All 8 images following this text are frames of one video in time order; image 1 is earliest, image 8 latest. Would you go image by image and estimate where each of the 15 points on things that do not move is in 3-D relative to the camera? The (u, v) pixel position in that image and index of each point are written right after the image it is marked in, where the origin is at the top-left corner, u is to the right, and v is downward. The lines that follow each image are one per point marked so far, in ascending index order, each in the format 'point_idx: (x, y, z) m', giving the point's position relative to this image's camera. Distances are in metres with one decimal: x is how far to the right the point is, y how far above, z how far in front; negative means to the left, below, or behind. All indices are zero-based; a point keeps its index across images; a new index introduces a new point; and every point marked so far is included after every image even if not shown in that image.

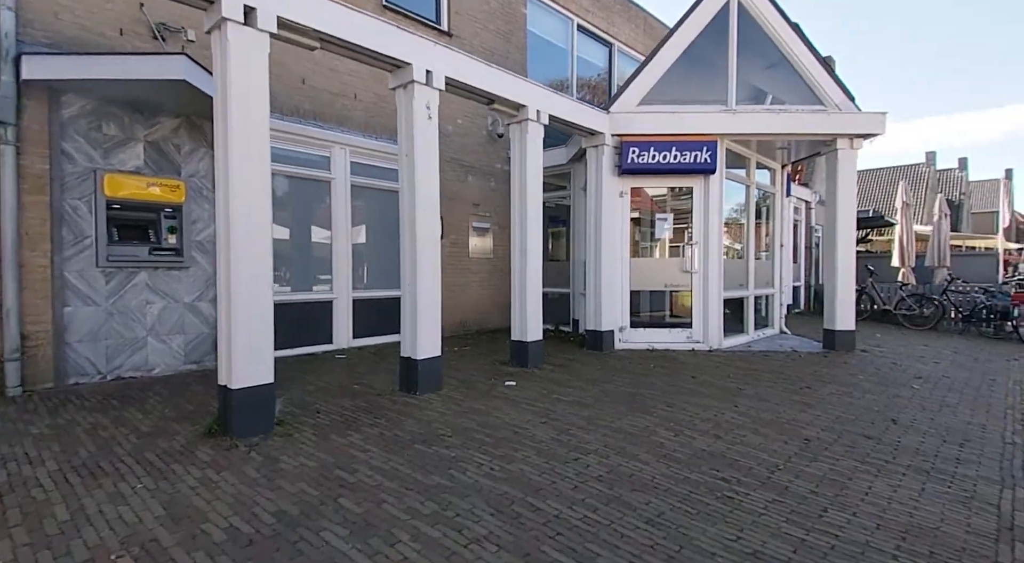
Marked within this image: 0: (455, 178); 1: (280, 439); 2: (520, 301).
0: (-1.0, +1.8, +9.9) m
1: (-1.8, -1.2, +4.6) m
2: (+0.1, -0.2, +7.3) m
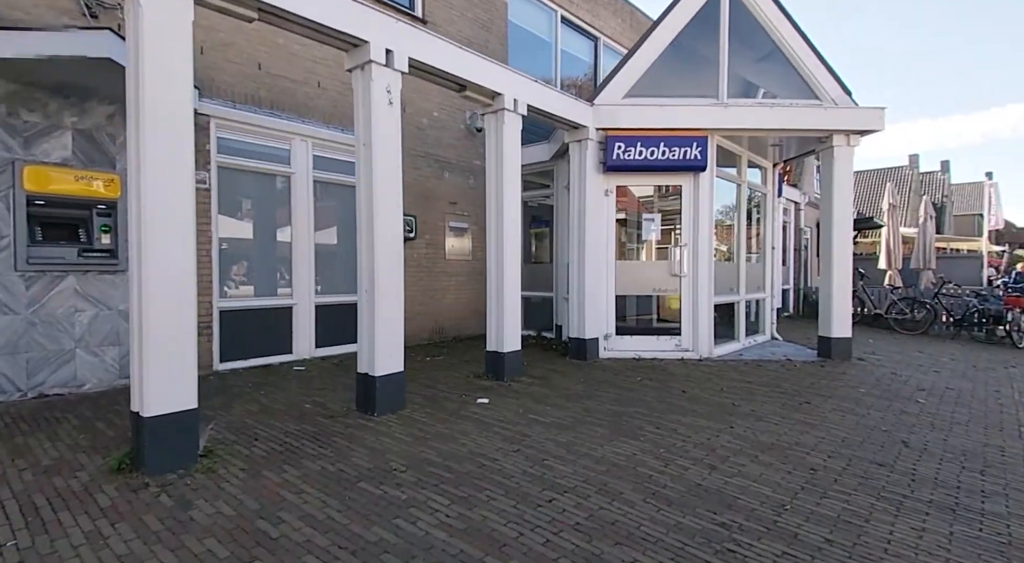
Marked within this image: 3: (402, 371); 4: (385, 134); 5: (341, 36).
0: (-1.4, +1.7, +9.3) m
1: (-2.1, -1.3, +3.9) m
2: (-0.2, -0.3, +6.6) m
3: (-1.0, -0.8, +5.4) m
4: (-1.2, +1.3, +5.2) m
5: (-1.5, +2.1, +5.0) m
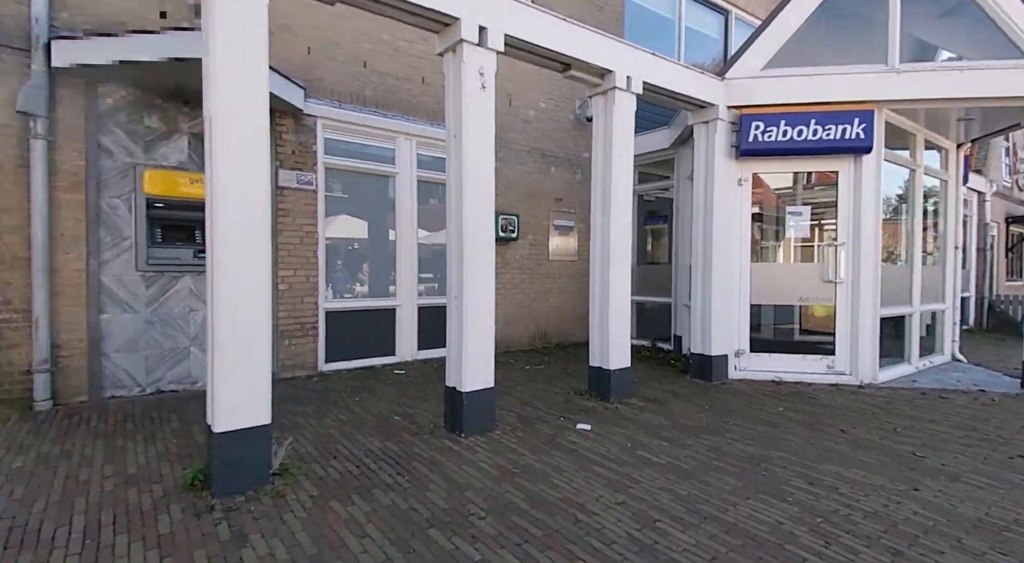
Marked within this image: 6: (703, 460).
0: (+0.3, +1.7, +8.6) m
1: (-1.5, -1.3, +3.5) m
2: (+0.9, -0.4, +5.8) m
3: (-0.2, -0.9, +4.8) m
4: (-0.3, +1.3, +4.6) m
5: (-0.6, +2.0, +4.5) m
6: (+1.4, -1.3, +4.3) m
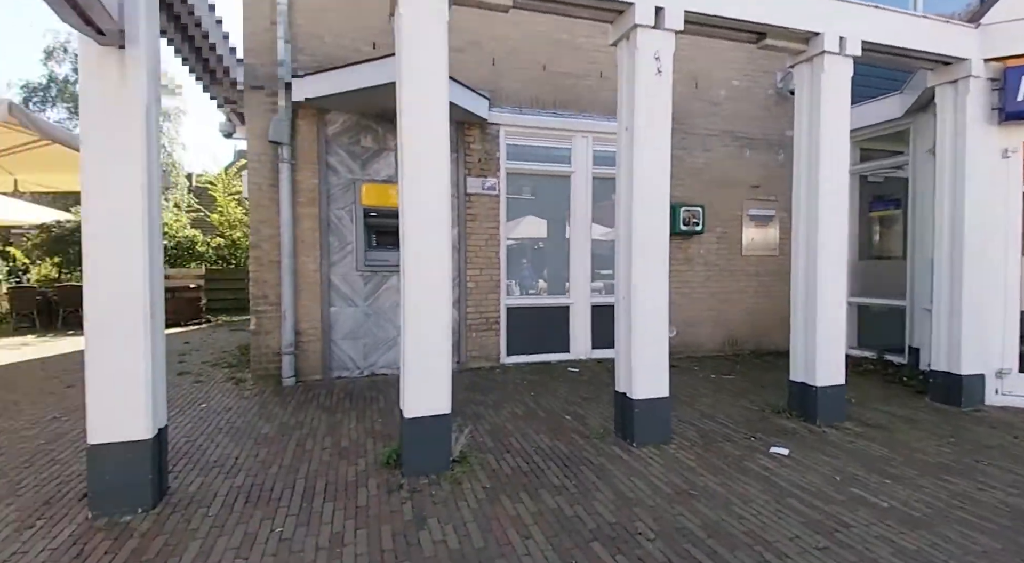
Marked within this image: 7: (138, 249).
0: (+3.0, +1.7, +7.9) m
1: (-0.4, -1.3, +3.8) m
2: (+2.6, -0.3, +5.0) m
3: (+1.3, -0.9, +4.5) m
4: (+1.1, +1.3, +4.3) m
5: (+0.7, +2.1, +4.3) m
6: (+2.6, -1.3, +3.5) m
7: (-1.8, +0.1, +3.0) m
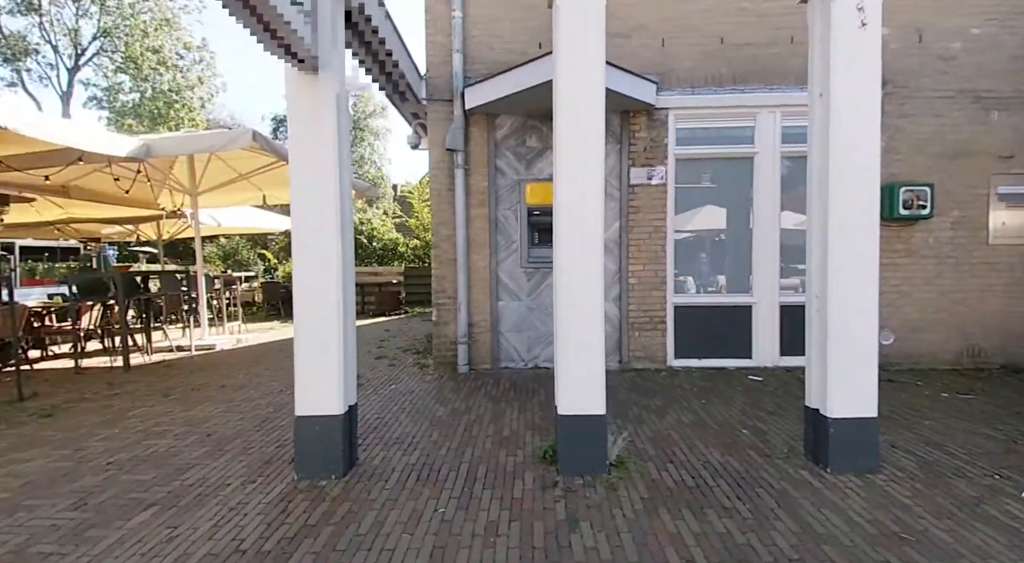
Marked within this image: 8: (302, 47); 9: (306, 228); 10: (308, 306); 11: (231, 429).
0: (+5.2, +1.7, +6.3) m
1: (+0.6, -1.3, +3.6) m
2: (+3.8, -0.3, +3.8) m
3: (+2.4, -0.9, +3.7) m
4: (+2.2, +1.3, +3.6) m
5: (+1.8, +2.1, +3.7) m
6: (+3.3, -1.3, +2.4) m
7: (-1.0, +0.1, +3.3) m
8: (-1.0, +1.2, +3.0) m
9: (-1.1, +0.2, +3.3) m
10: (-1.1, -0.2, +3.3) m
11: (-2.1, -1.1, +4.3) m
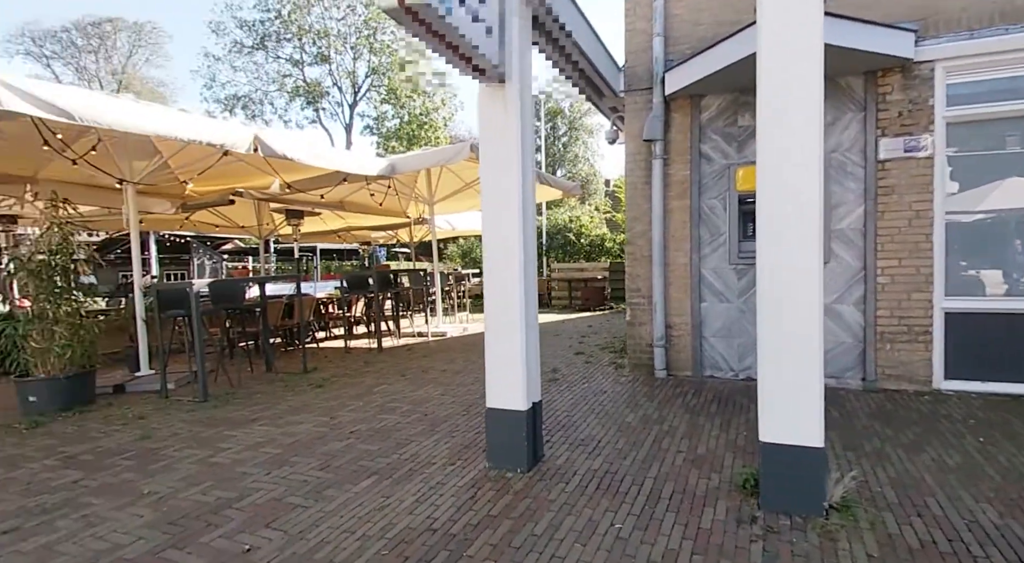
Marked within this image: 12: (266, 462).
0: (+6.9, +1.7, +3.5) m
1: (+1.6, -1.3, +3.0) m
2: (+4.6, -0.4, +1.8) m
3: (+3.3, -0.9, +2.4) m
4: (+3.0, +1.3, +2.3) m
5: (+2.7, +2.1, +2.6) m
6: (+3.6, -1.4, +0.8) m
7: (0.0, +0.1, +3.4) m
8: (-0.2, +1.2, +3.1) m
9: (-0.1, +0.2, +3.4) m
10: (-0.1, -0.2, +3.4) m
11: (-0.6, -1.1, +4.7) m
12: (-1.6, -1.2, +3.8) m
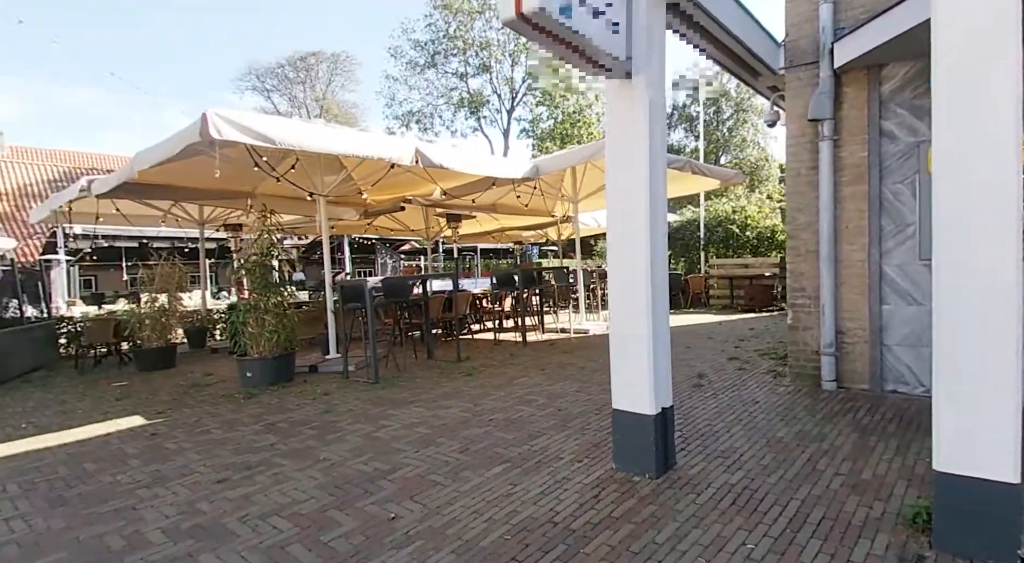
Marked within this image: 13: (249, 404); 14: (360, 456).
0: (+7.4, +1.7, +1.4) m
1: (+2.1, -1.3, +2.5) m
2: (+4.7, -0.4, +0.5) m
3: (+3.5, -0.9, +1.4) m
4: (+3.3, +1.2, +1.4) m
5: (+3.1, +2.0, +1.7) m
6: (+3.4, -1.4, -0.2) m
7: (+0.7, +0.1, +3.3) m
8: (+0.5, +1.2, +3.1) m
9: (+0.6, +0.2, +3.4) m
10: (+0.6, -0.2, +3.4) m
11: (+0.6, -1.1, +4.8) m
12: (-0.7, -1.2, +4.2) m
13: (-2.5, -1.2, +5.6) m
14: (-1.0, -1.2, +3.9) m
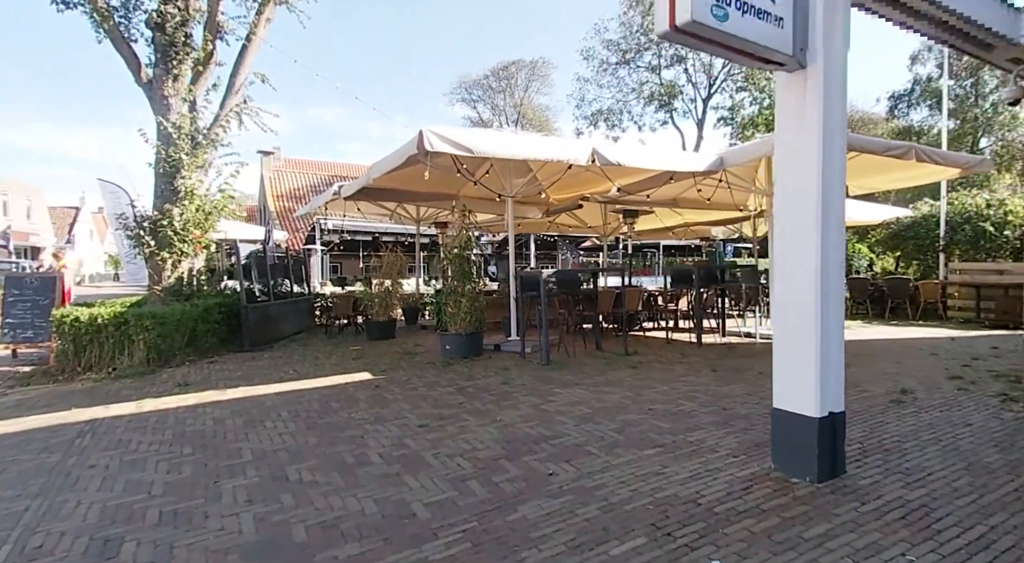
0: (+7.4, +1.5, -0.7) m
1: (+2.7, -1.4, +2.1) m
2: (+4.5, -0.5, -0.7) m
3: (+3.7, -1.0, +0.6) m
4: (+3.5, +1.2, +0.6) m
5: (+3.5, +2.0, +1.0) m
6: (+2.9, -1.5, -0.9) m
7: (+1.7, +0.1, +3.3) m
8: (+1.4, +1.2, +3.1) m
9: (+1.6, +0.3, +3.4) m
10: (+1.6, -0.2, +3.4) m
11: (+2.0, -1.0, +4.7) m
12: (+0.6, -1.1, +4.6) m
13: (-0.7, -1.0, +6.5) m
14: (+0.2, -1.1, +4.5) m
